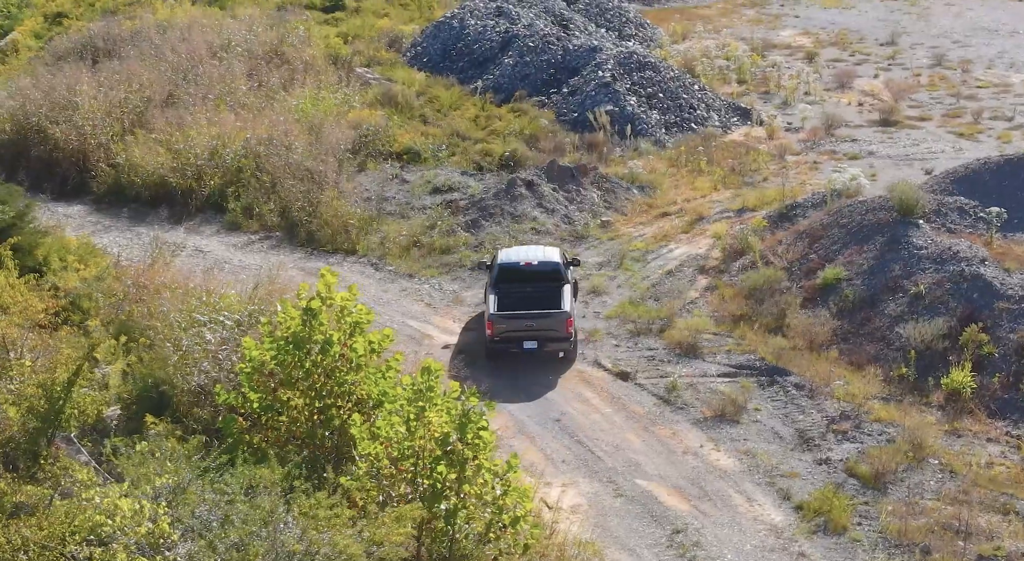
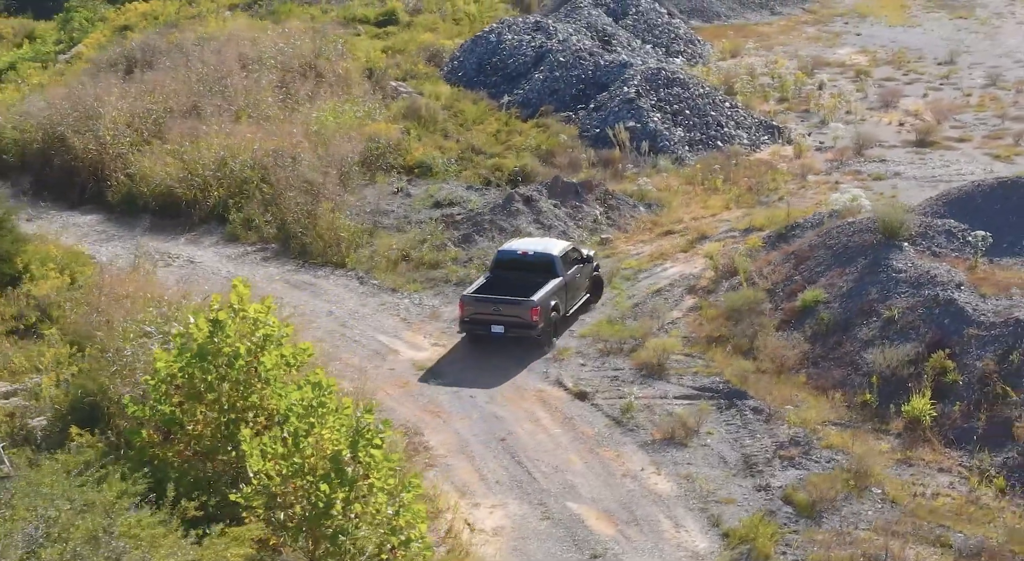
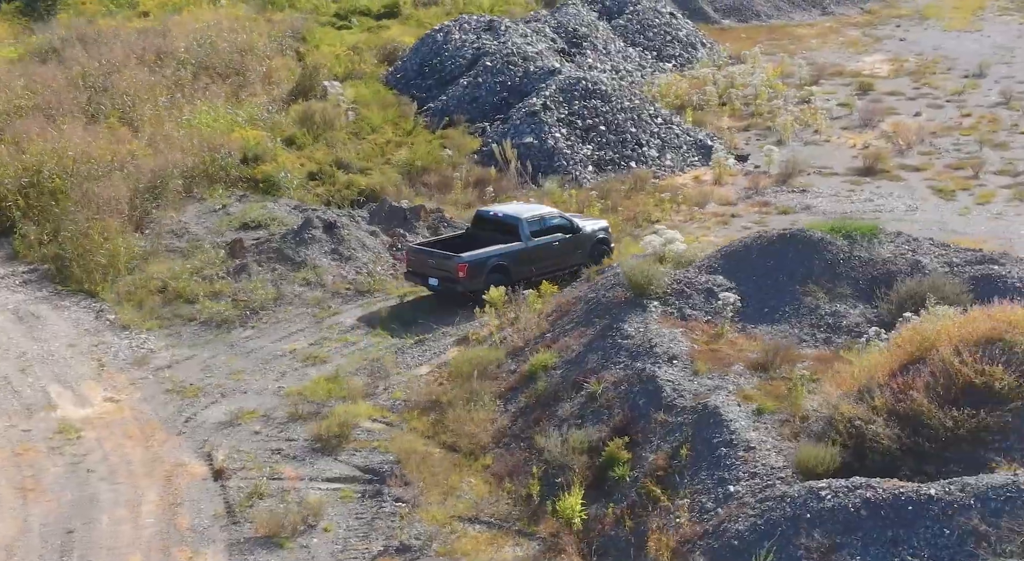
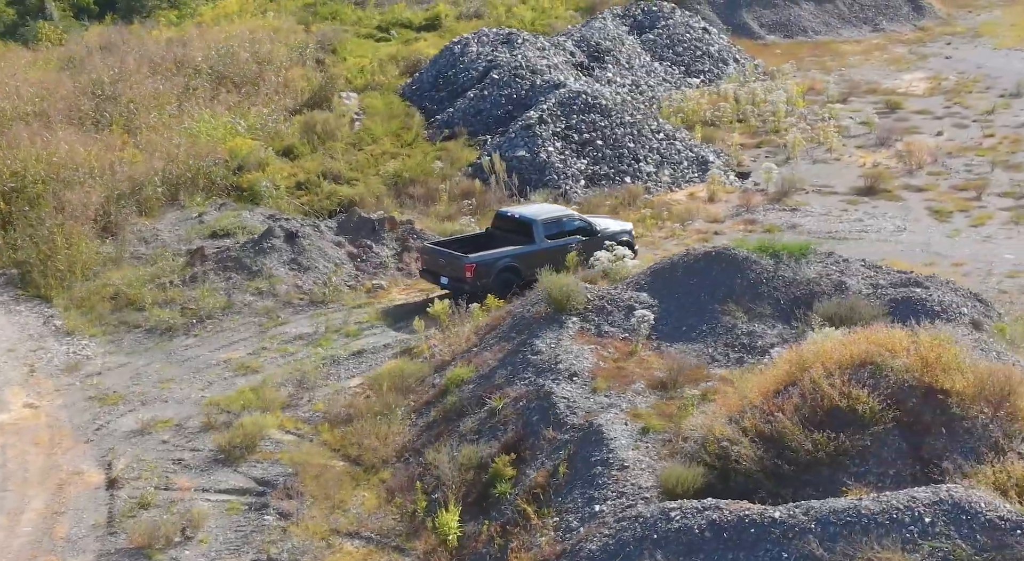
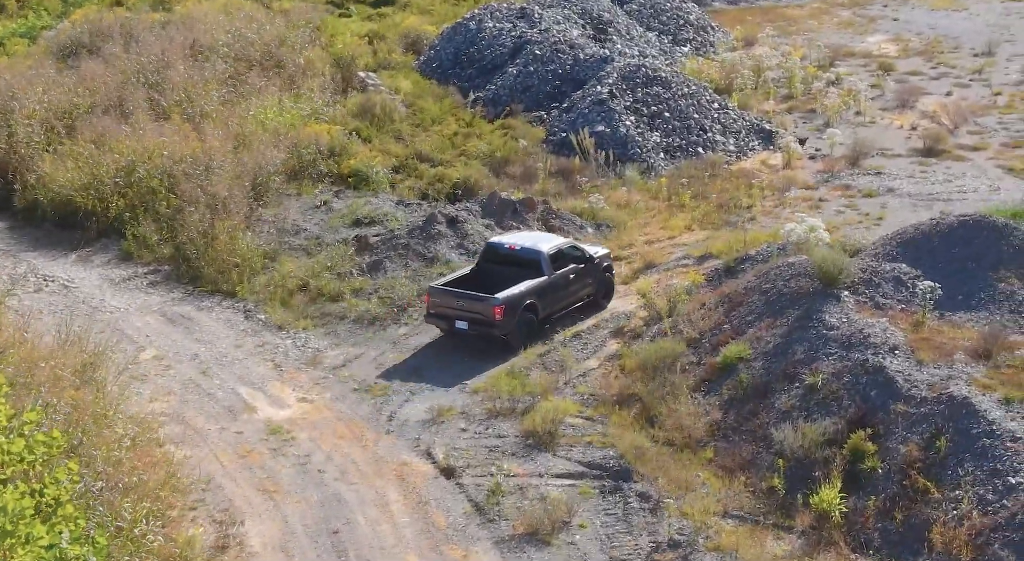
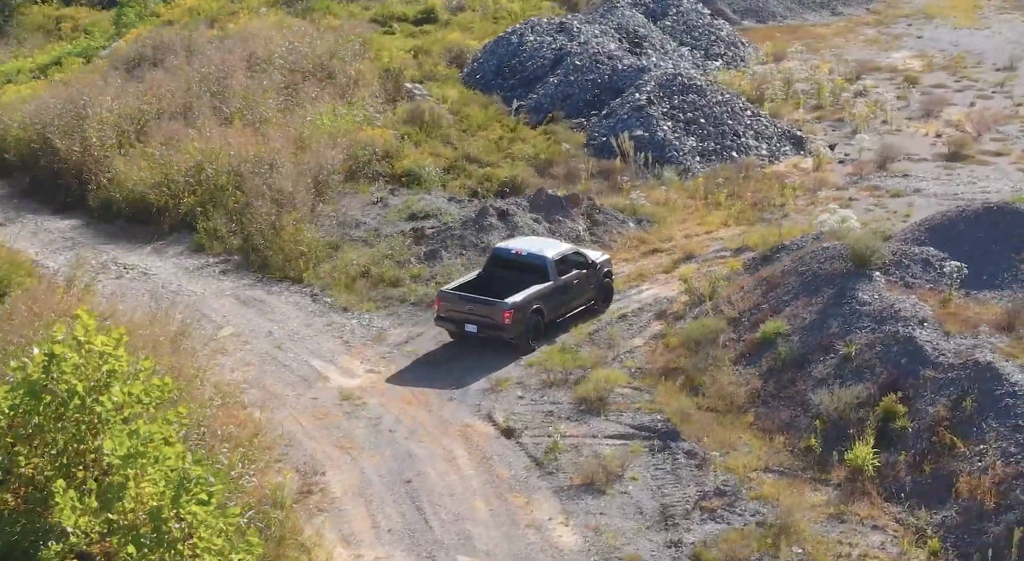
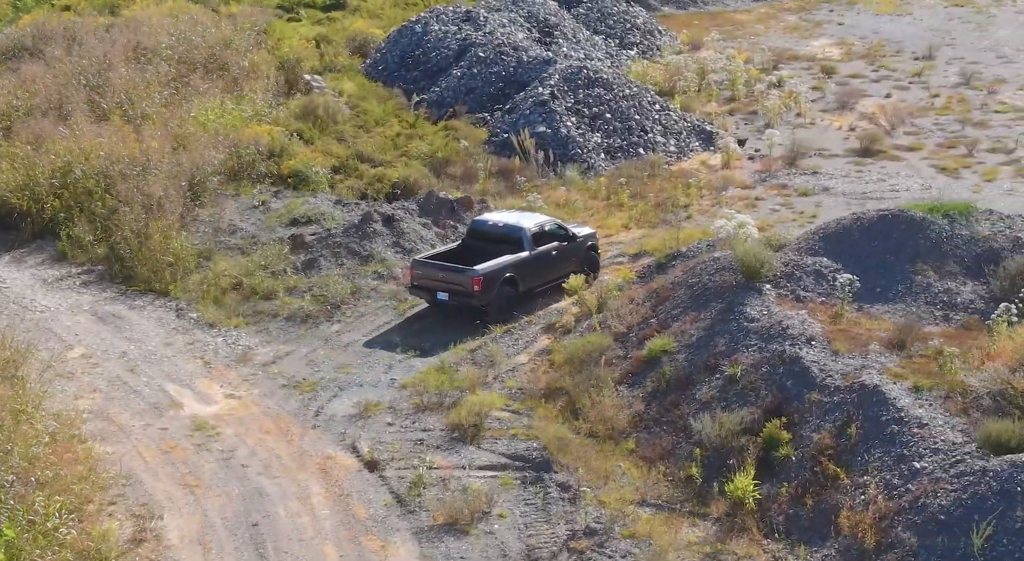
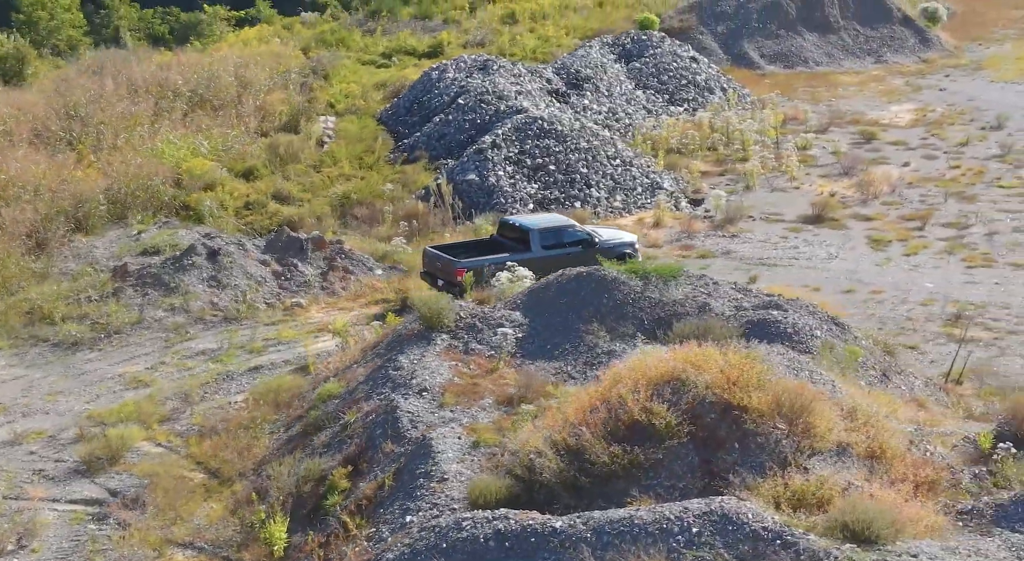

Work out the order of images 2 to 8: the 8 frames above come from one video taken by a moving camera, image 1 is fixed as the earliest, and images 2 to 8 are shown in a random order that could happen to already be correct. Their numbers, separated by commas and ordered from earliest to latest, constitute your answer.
2, 6, 5, 7, 3, 4, 8
